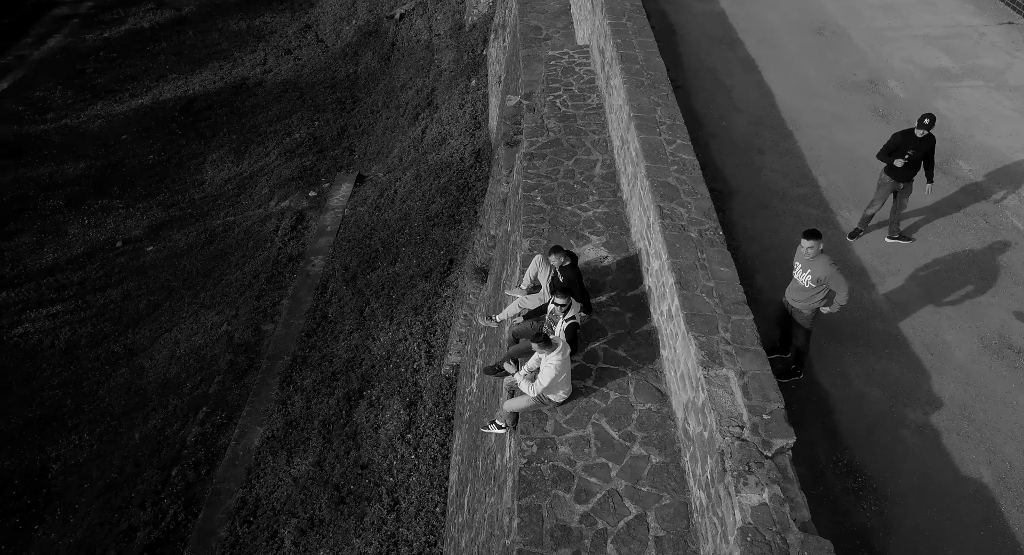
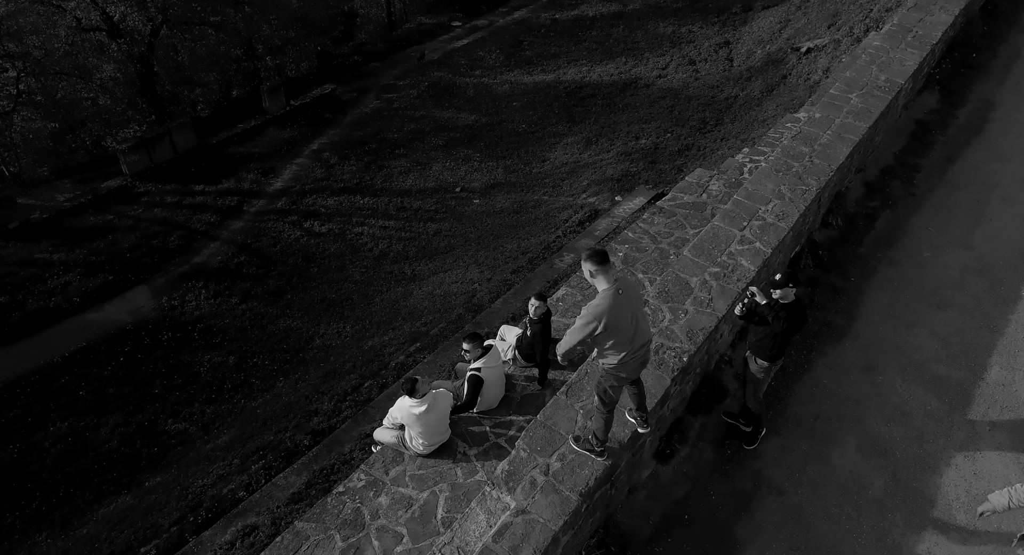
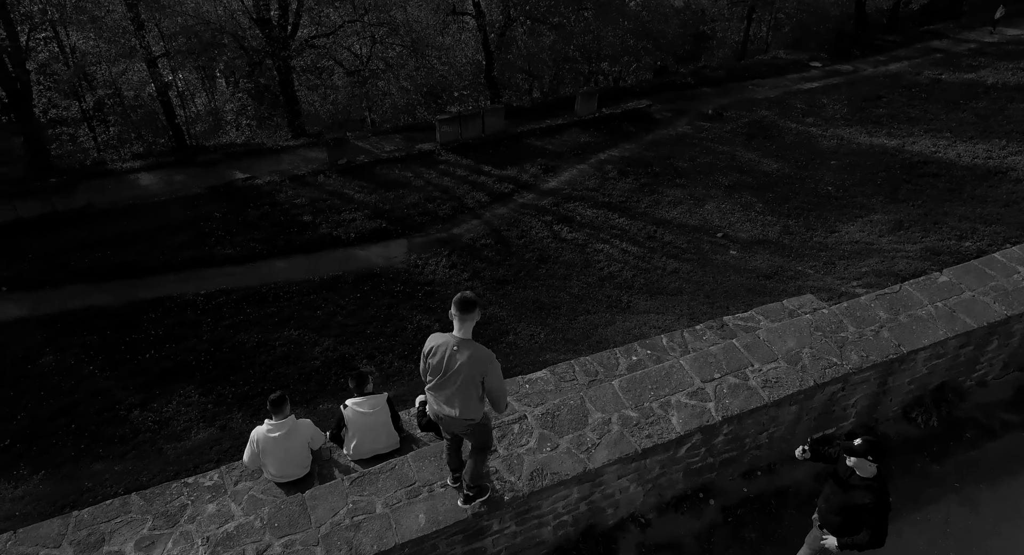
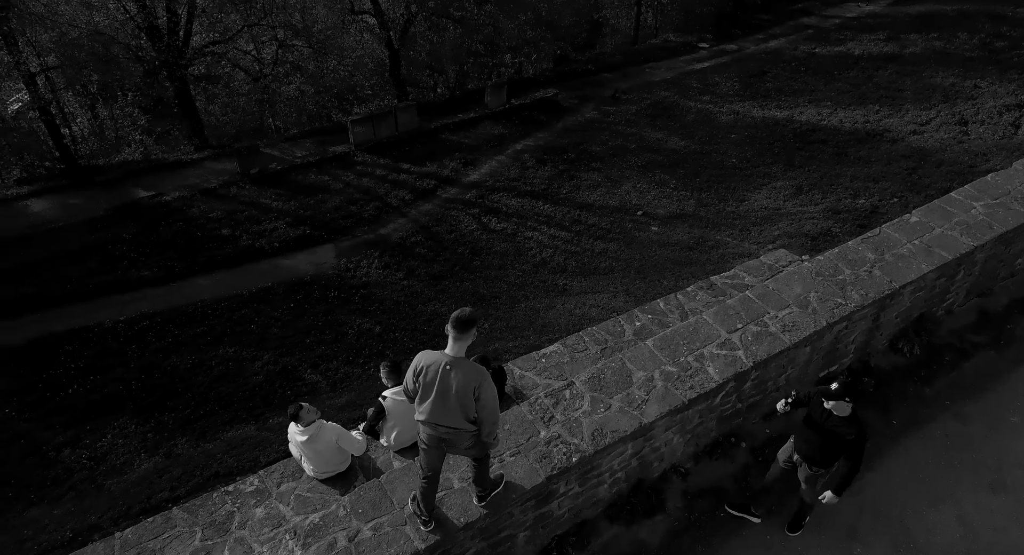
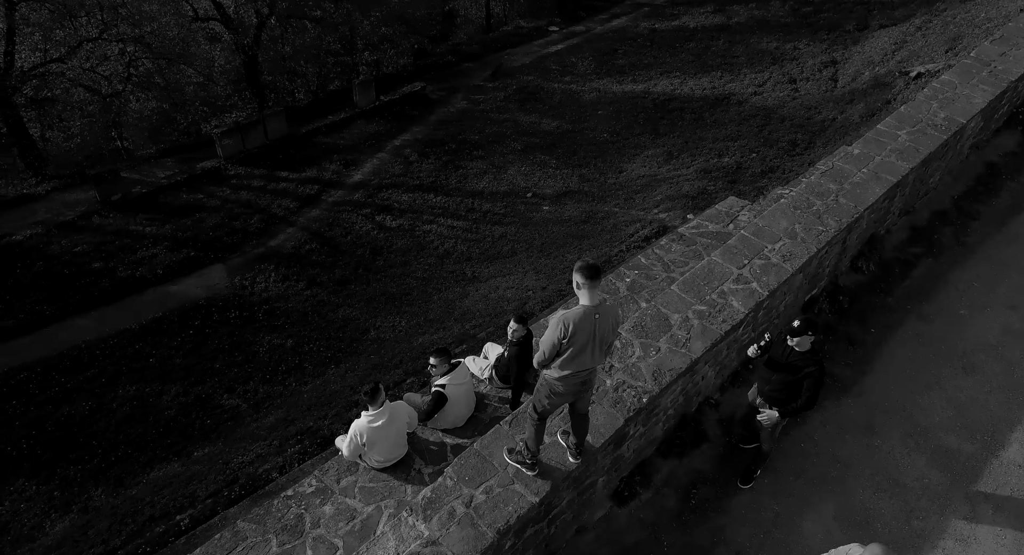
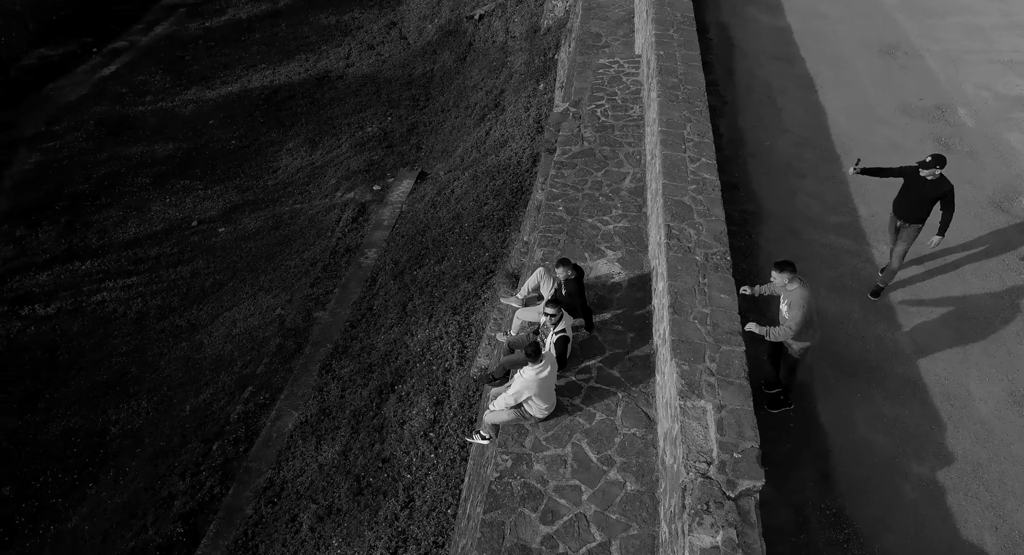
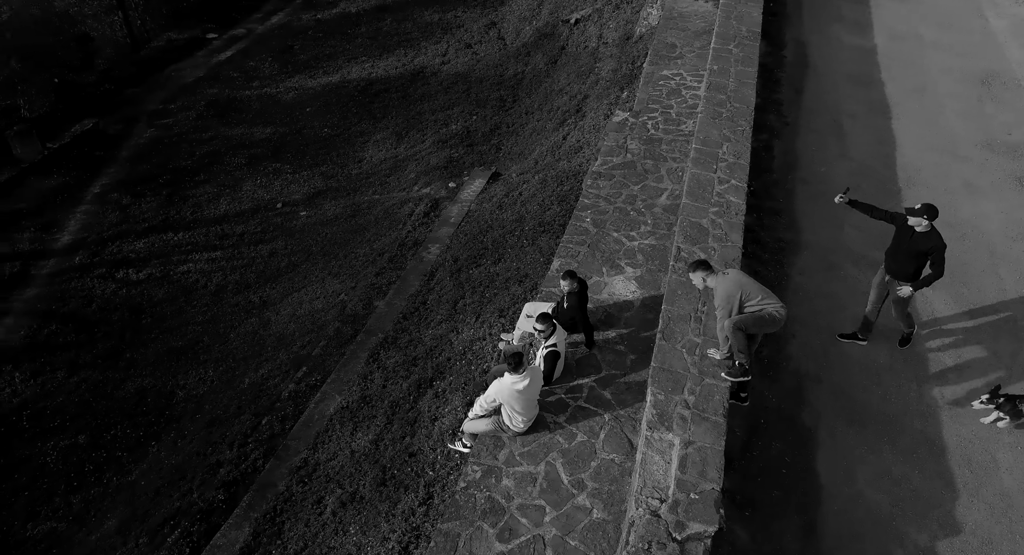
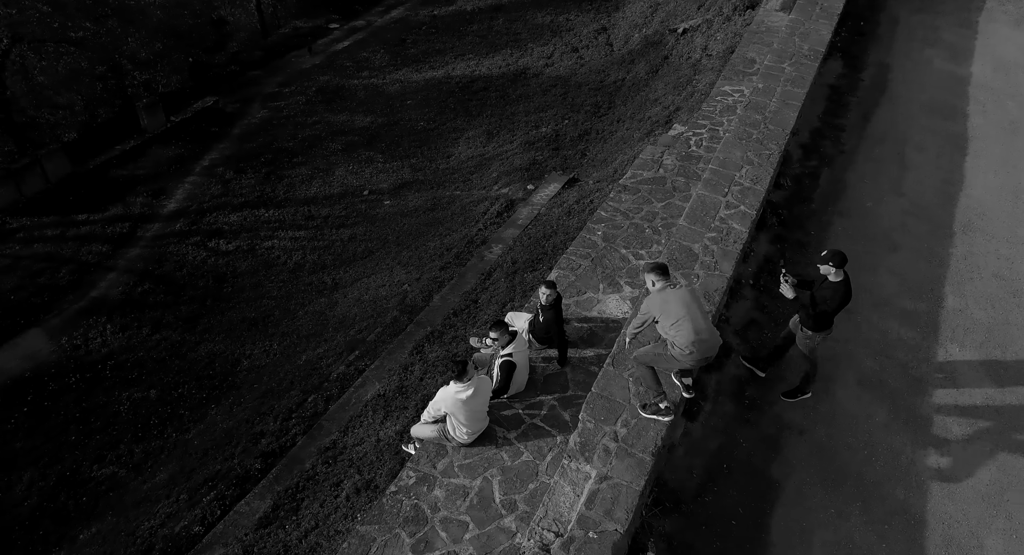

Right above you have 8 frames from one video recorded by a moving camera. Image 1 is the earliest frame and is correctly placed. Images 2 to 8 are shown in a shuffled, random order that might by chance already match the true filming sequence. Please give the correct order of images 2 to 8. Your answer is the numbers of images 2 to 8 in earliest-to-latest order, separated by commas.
6, 7, 8, 2, 5, 4, 3
